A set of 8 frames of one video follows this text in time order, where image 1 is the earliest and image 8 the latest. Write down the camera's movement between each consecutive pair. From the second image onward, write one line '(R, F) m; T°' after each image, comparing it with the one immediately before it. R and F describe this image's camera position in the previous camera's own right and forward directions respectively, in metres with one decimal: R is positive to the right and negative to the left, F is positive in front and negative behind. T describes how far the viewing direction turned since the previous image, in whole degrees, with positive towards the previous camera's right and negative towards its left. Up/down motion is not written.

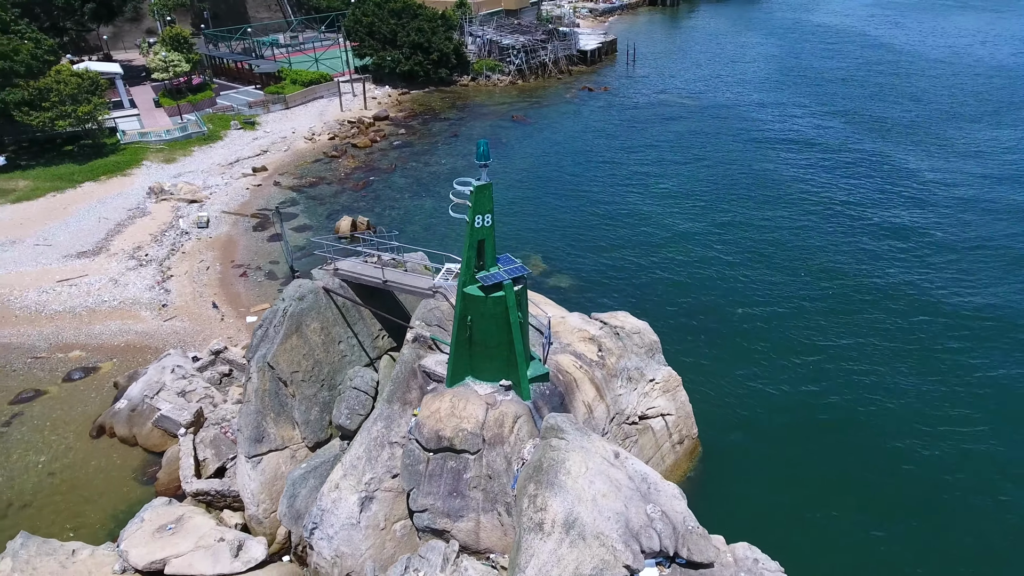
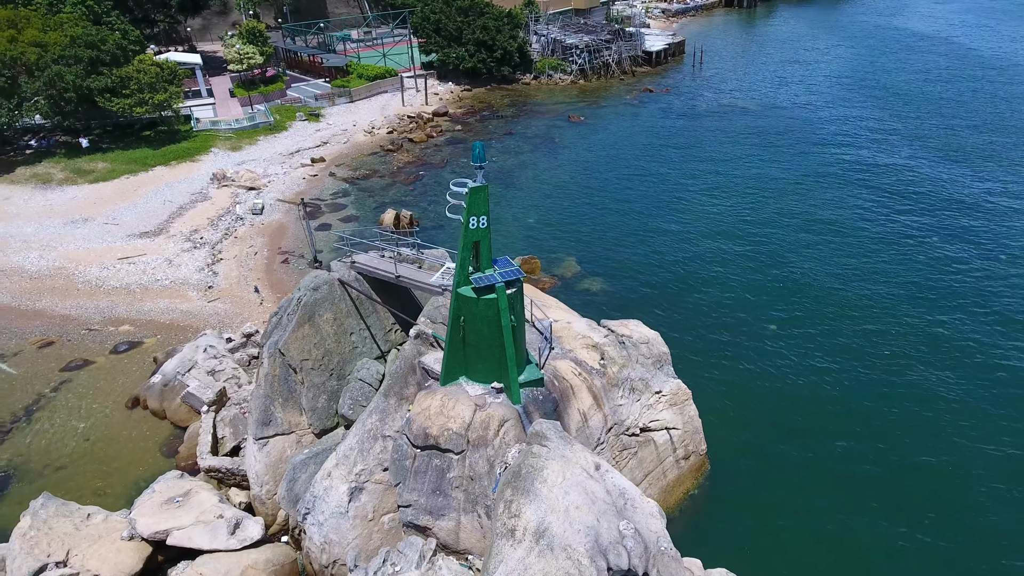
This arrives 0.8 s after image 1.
(+2.0, +0.2) m; -6°
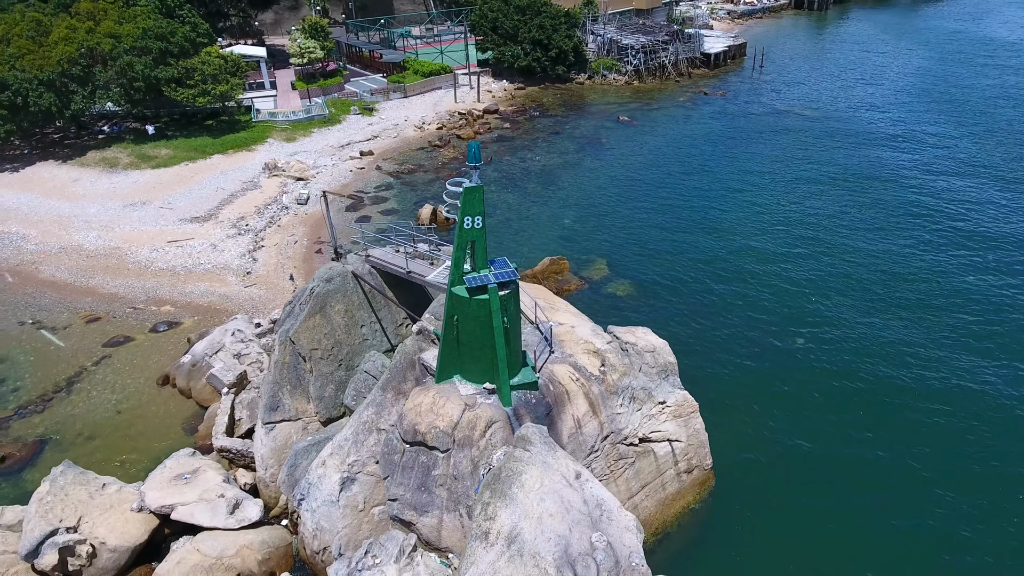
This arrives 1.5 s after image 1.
(+1.8, +0.2) m; -5°
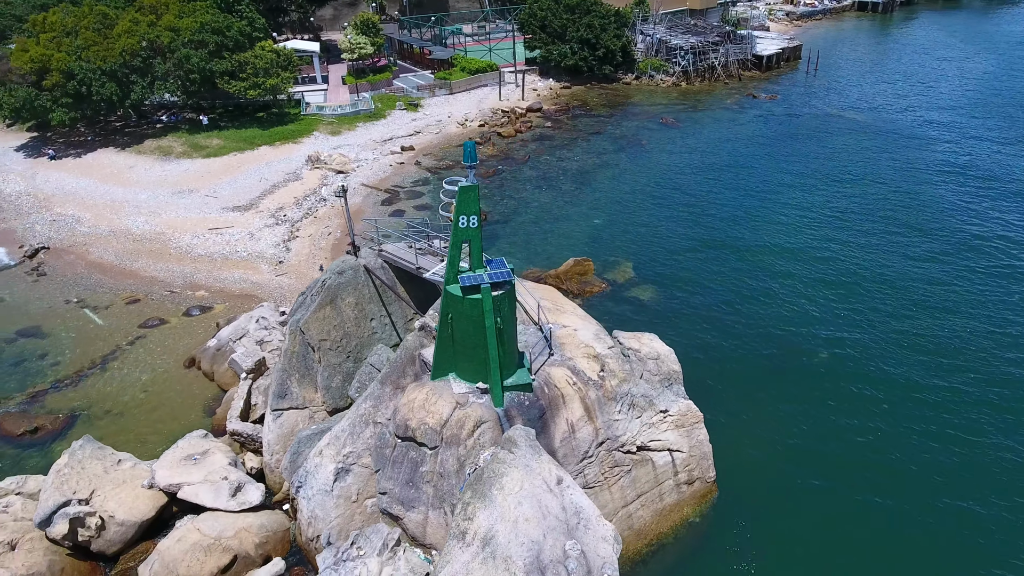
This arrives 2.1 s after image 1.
(+1.5, +0.2) m; -4°
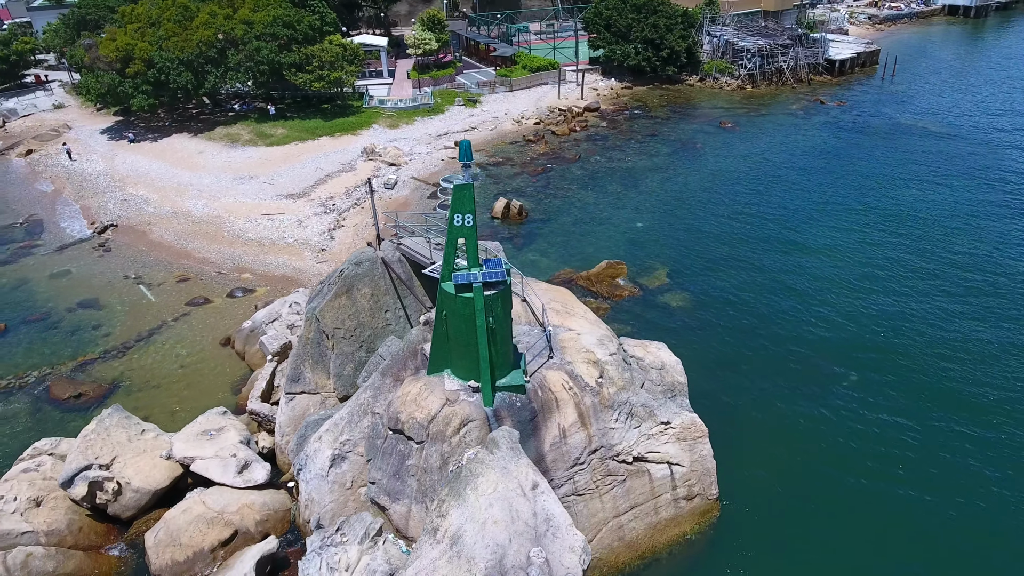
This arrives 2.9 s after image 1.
(+2.0, +0.2) m; -6°
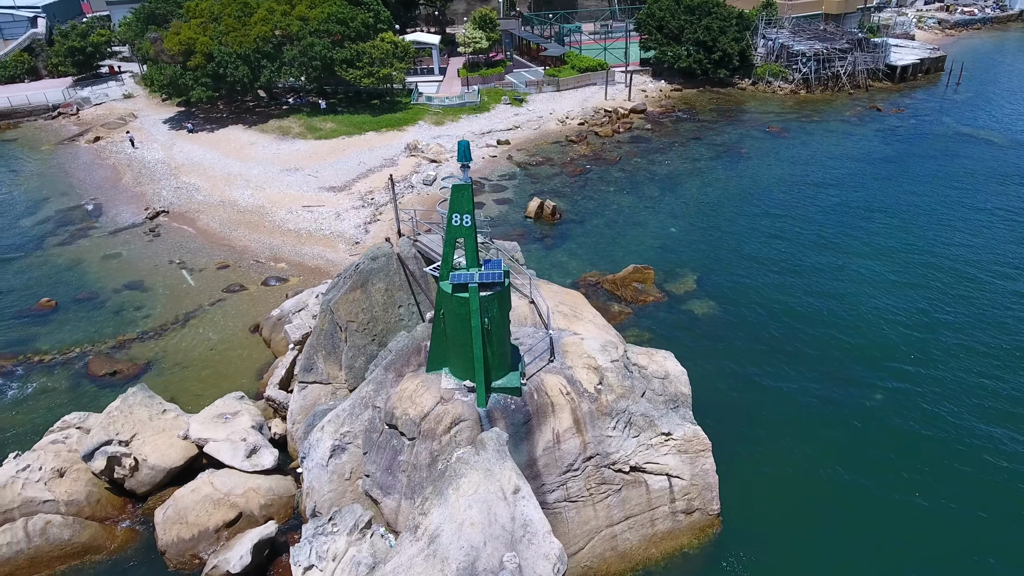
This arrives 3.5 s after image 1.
(+1.5, +0.1) m; -5°
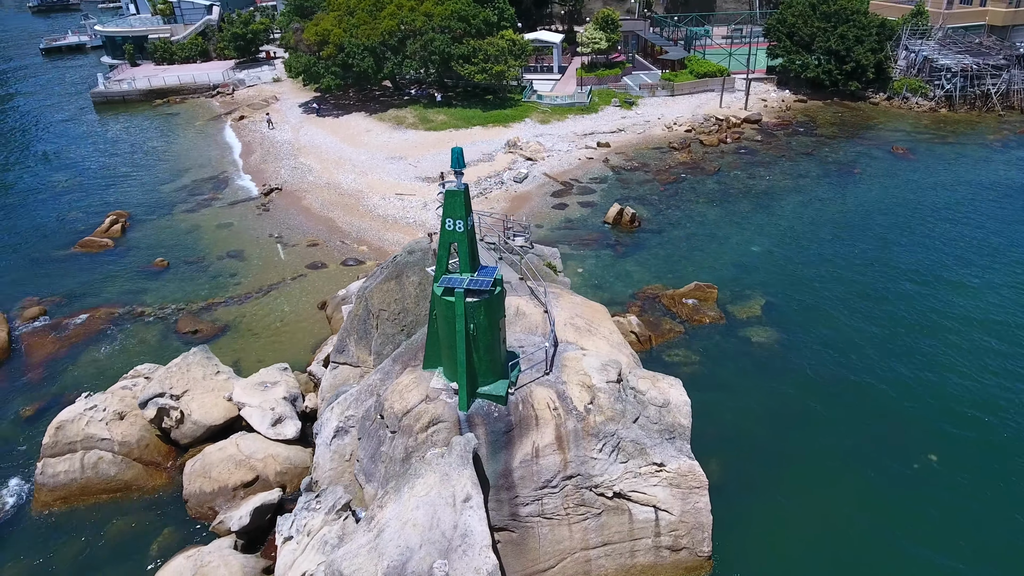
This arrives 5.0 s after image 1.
(+3.7, +0.4) m; -11°
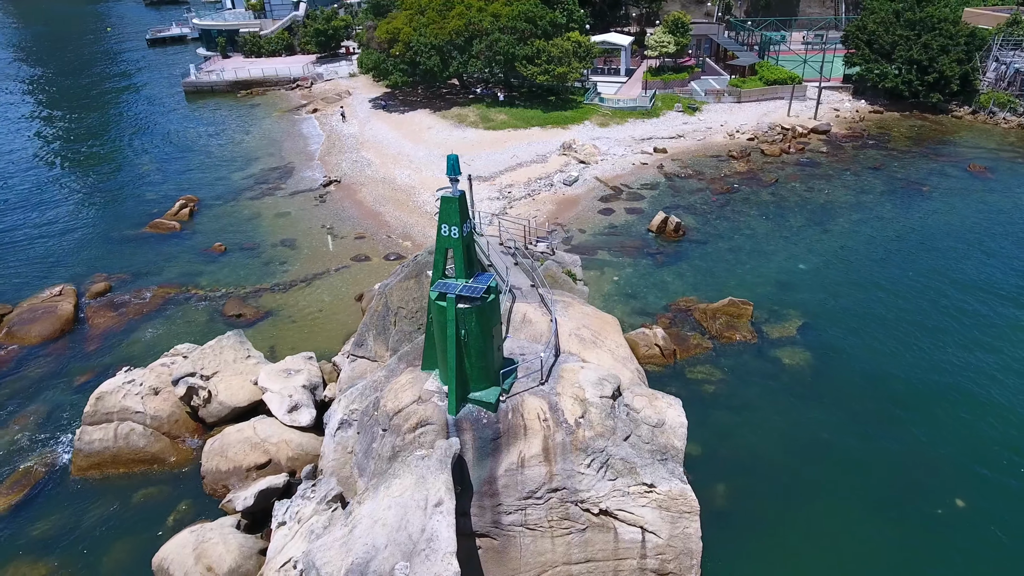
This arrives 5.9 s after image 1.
(+2.1, +0.1) m; -6°
